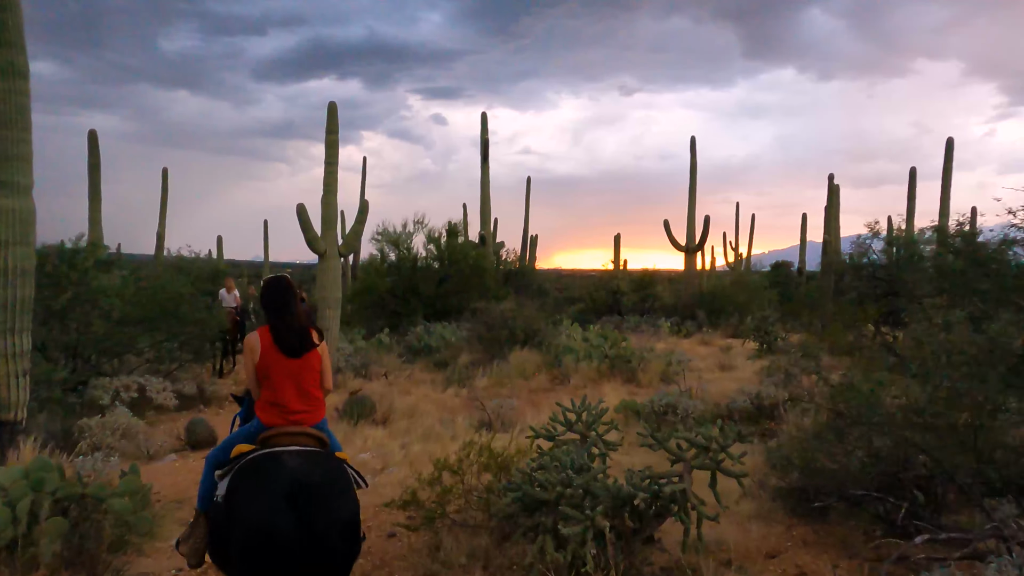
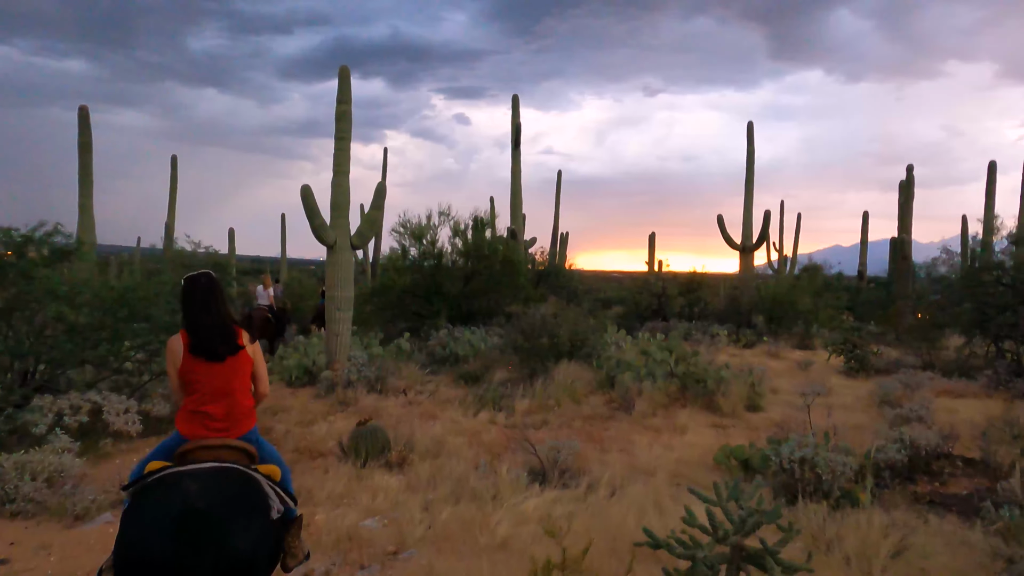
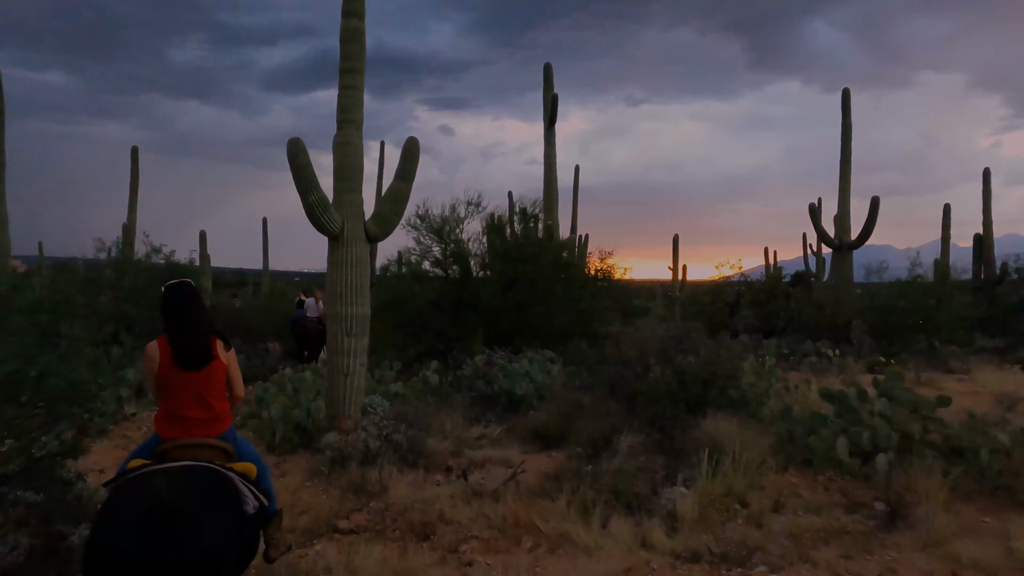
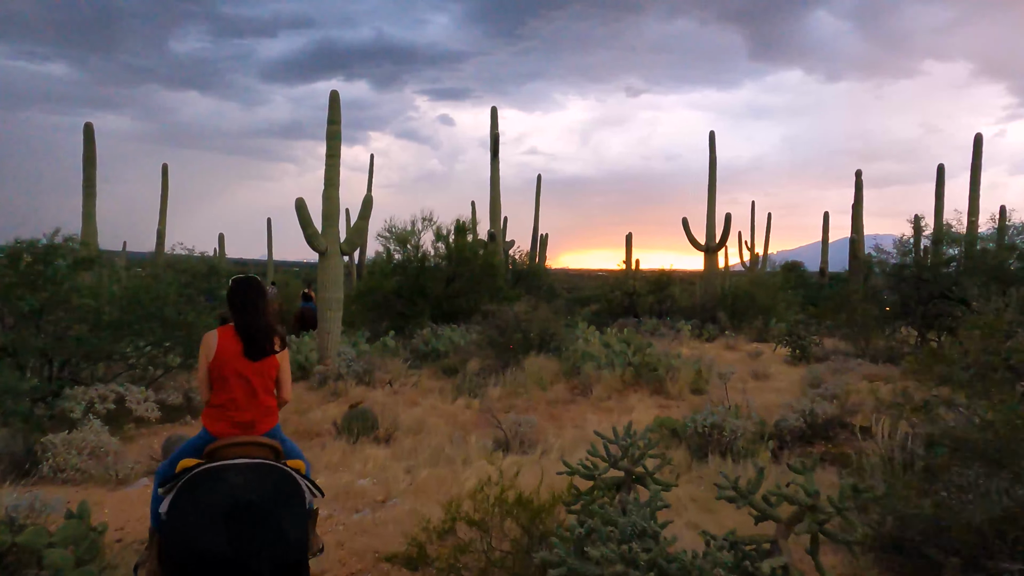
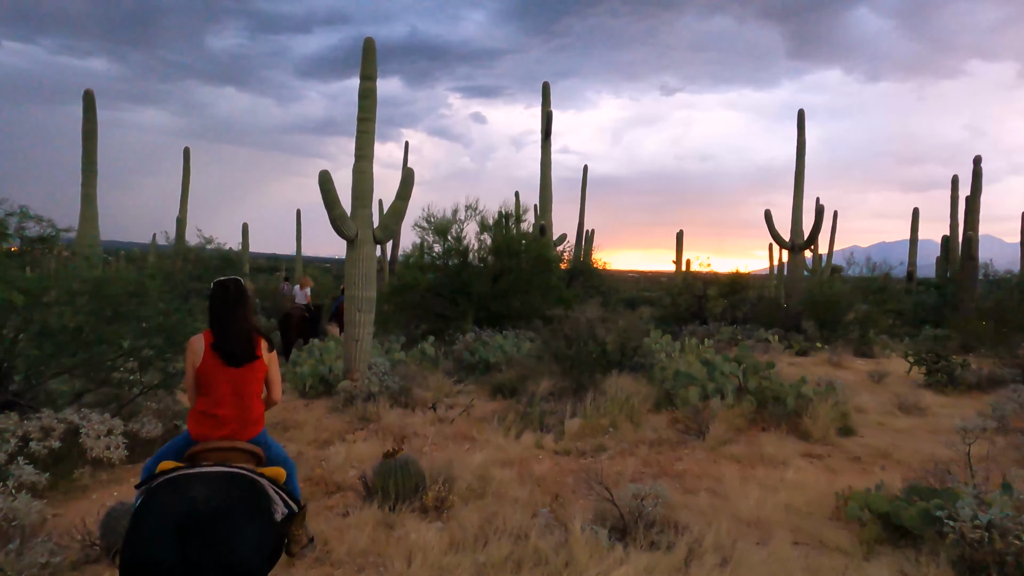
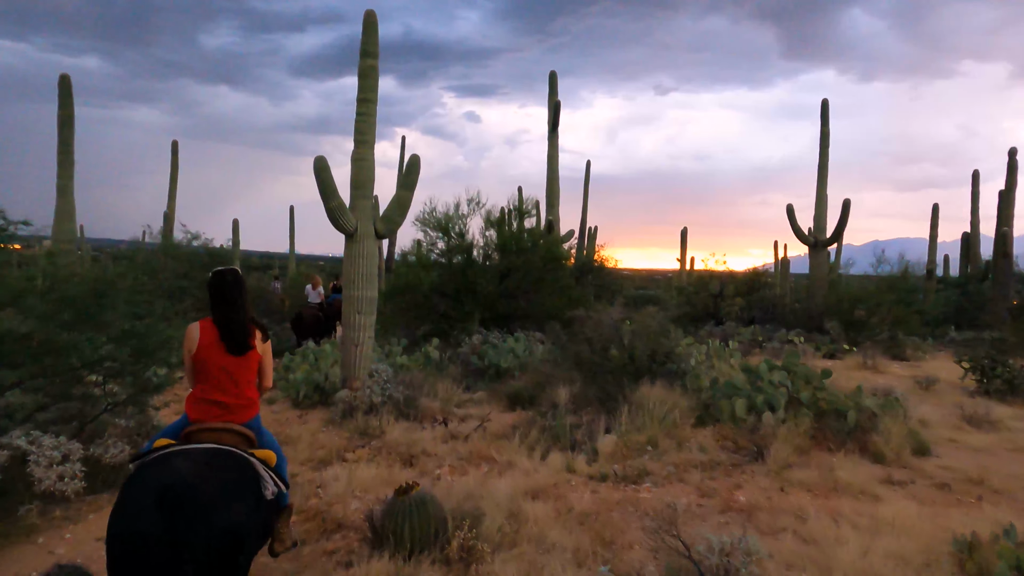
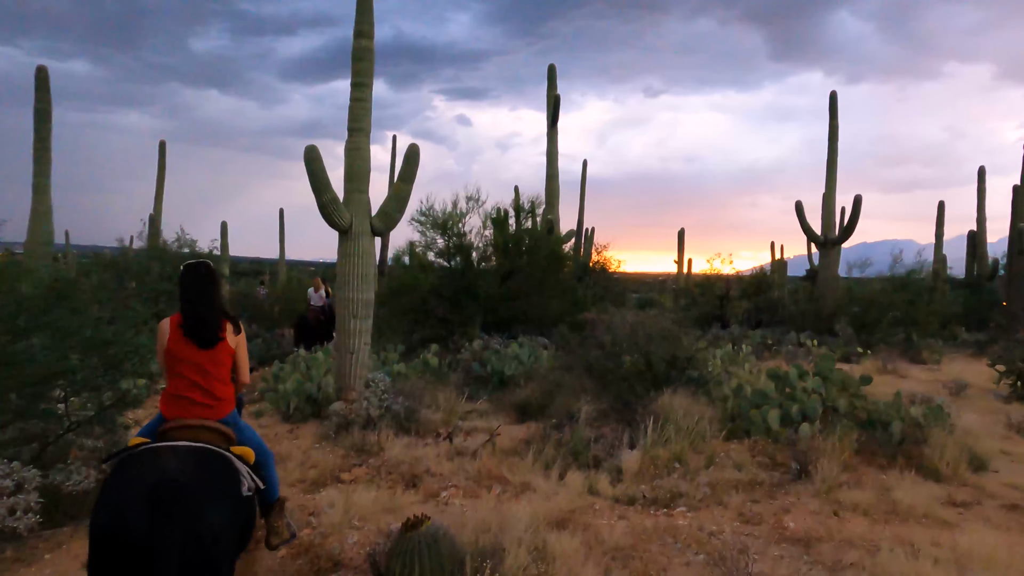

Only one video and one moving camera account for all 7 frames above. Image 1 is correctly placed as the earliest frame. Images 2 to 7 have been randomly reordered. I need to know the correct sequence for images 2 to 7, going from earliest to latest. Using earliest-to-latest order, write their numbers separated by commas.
4, 2, 5, 6, 7, 3
